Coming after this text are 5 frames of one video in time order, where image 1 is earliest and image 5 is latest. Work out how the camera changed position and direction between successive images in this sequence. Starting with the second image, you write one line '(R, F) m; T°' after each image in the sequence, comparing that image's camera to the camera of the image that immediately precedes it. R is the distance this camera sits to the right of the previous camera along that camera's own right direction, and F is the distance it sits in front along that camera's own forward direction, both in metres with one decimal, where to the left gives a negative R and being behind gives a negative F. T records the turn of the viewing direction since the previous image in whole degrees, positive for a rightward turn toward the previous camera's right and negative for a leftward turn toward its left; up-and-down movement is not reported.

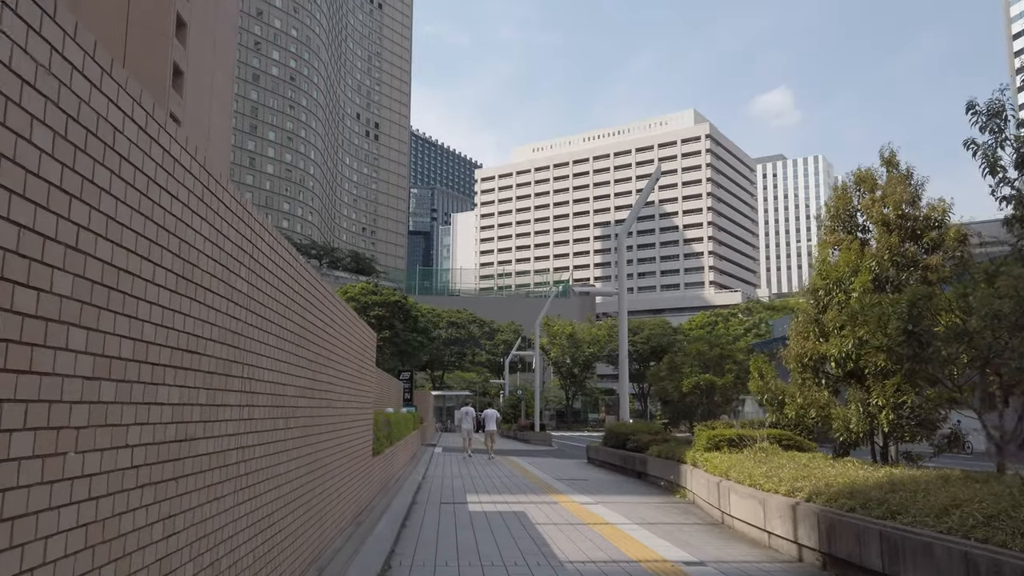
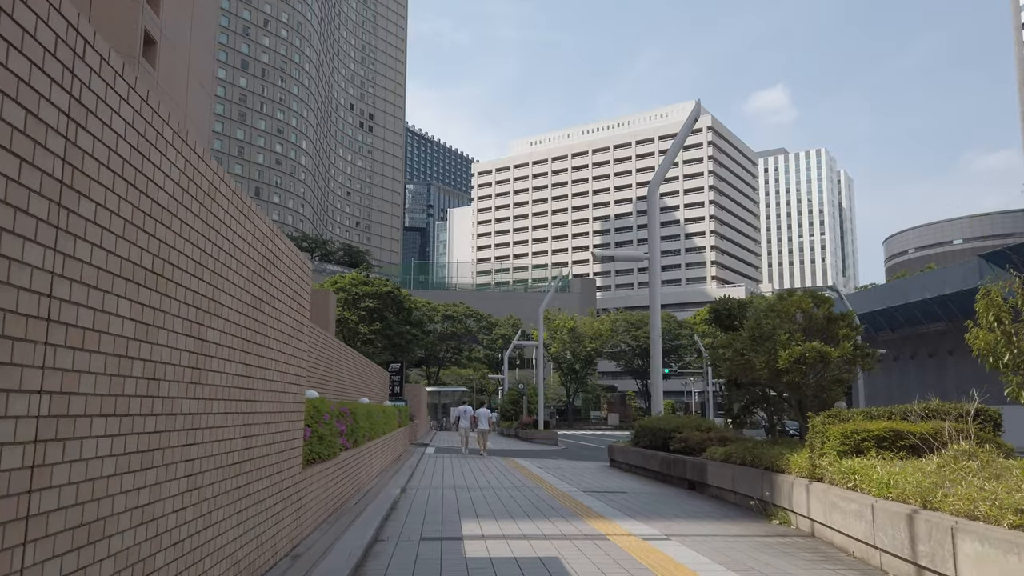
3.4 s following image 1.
(-0.3, +4.9) m; 0°
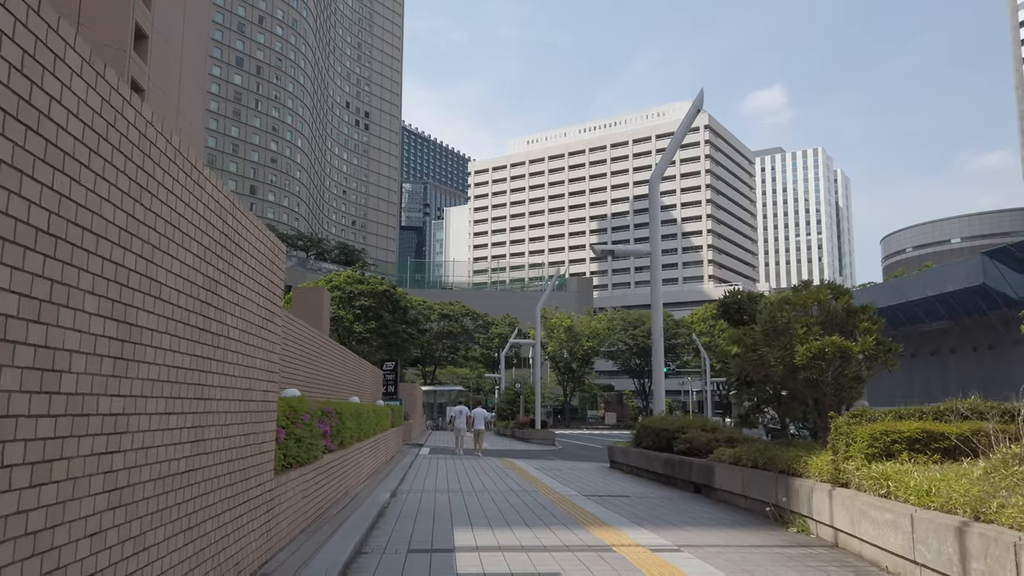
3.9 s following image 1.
(0.0, +0.8) m; 0°
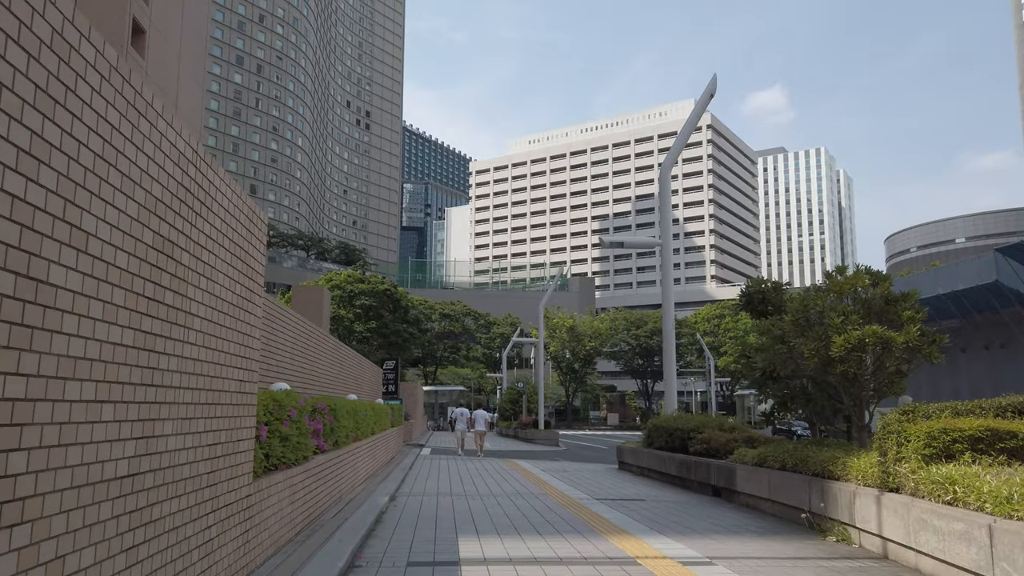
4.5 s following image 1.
(-0.1, +0.8) m; 0°
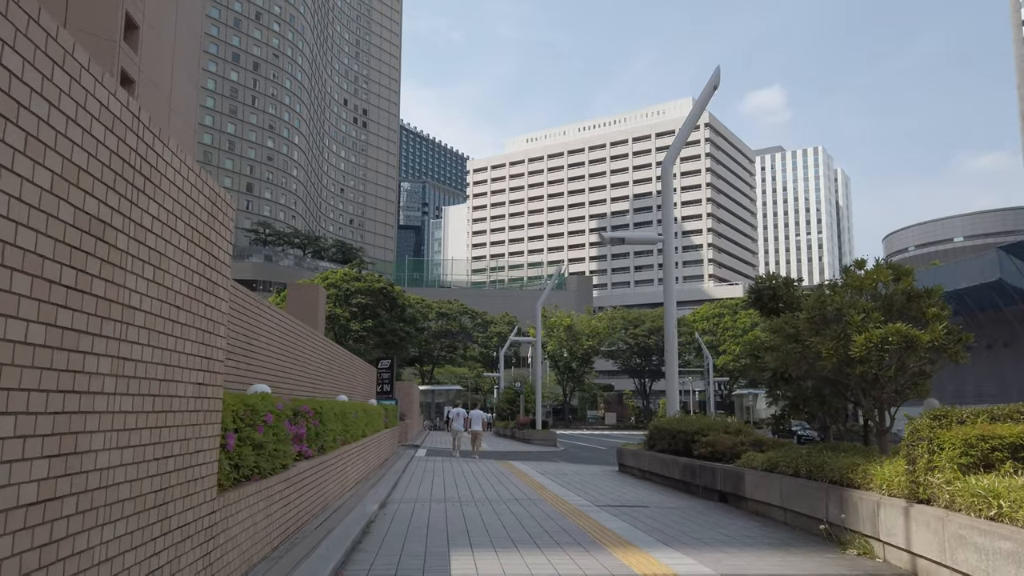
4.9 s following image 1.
(0.0, +0.6) m; 0°
